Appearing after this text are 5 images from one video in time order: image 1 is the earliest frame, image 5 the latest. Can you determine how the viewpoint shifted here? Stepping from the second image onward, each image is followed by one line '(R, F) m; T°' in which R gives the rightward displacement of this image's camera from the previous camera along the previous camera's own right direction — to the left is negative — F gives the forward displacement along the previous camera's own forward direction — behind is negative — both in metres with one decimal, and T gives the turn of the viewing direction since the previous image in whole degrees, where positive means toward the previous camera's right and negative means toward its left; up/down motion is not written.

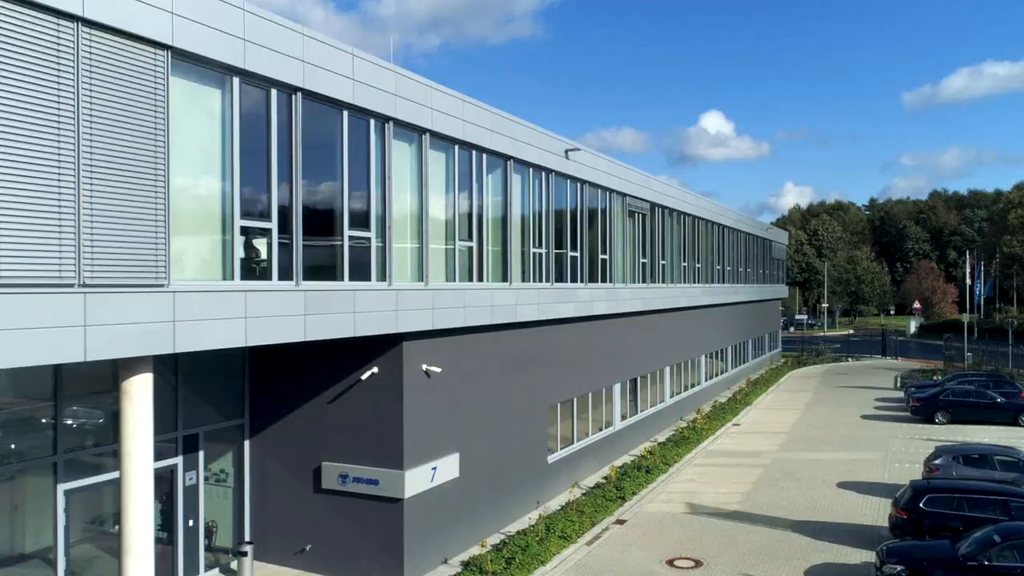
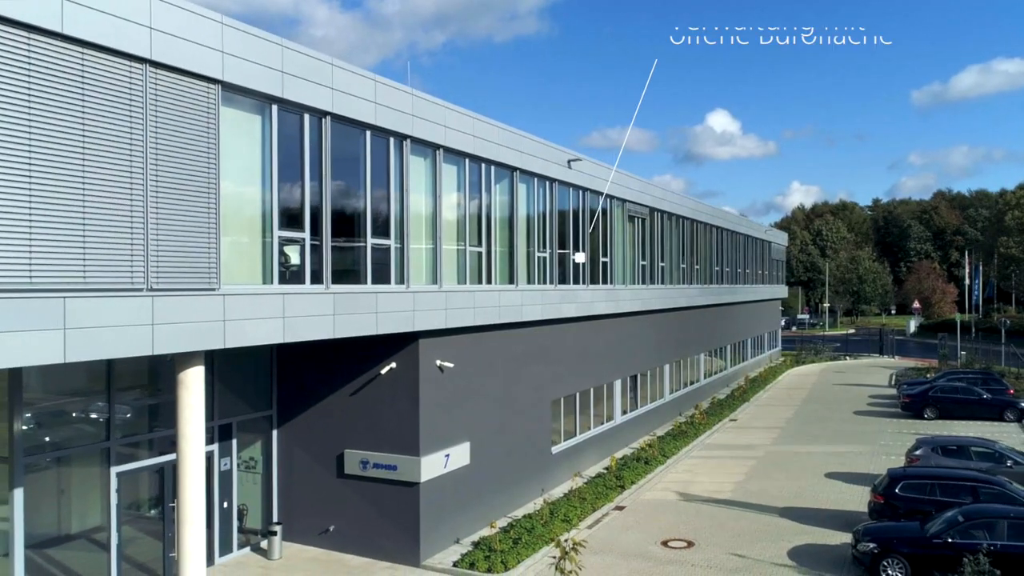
(0.0, -1.1) m; 0°
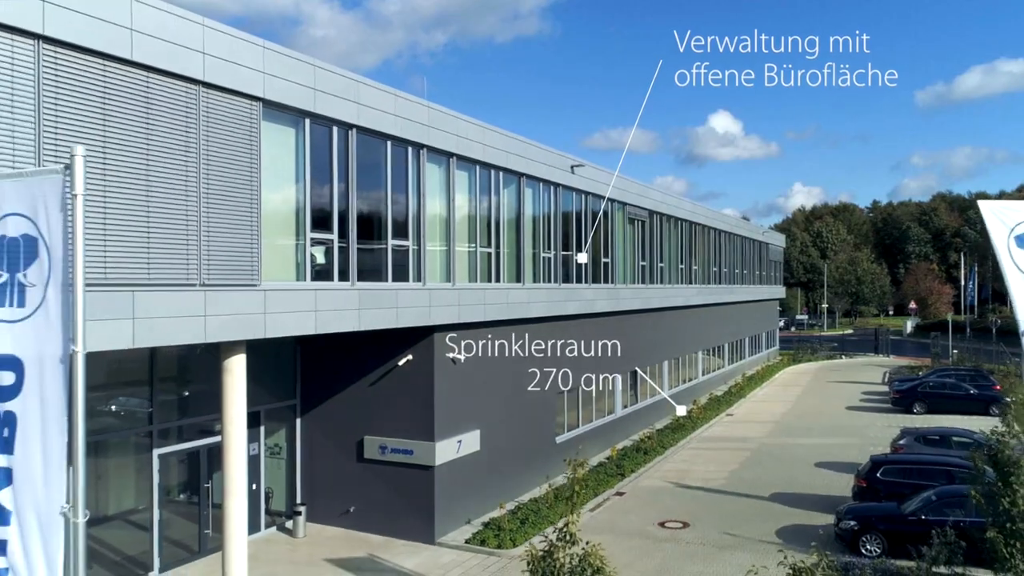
(-0.1, -1.0) m; 0°
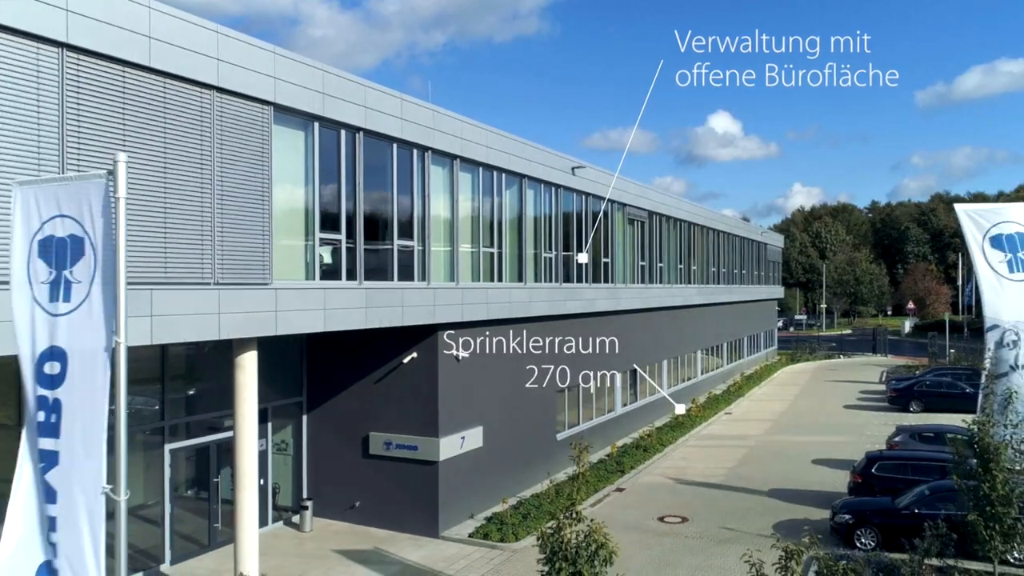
(-0.1, -0.3) m; 0°
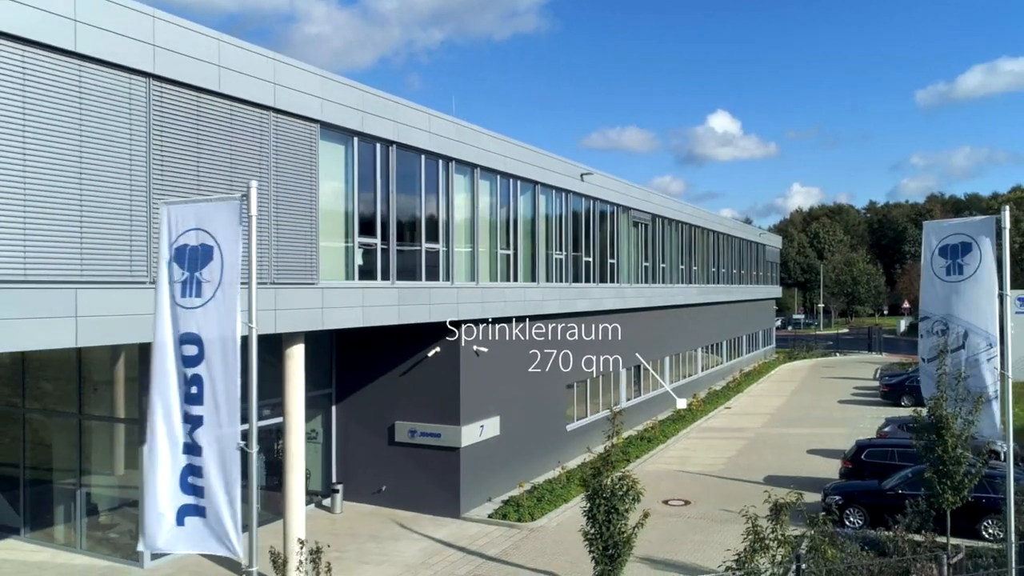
(-0.3, -1.1) m; 0°
